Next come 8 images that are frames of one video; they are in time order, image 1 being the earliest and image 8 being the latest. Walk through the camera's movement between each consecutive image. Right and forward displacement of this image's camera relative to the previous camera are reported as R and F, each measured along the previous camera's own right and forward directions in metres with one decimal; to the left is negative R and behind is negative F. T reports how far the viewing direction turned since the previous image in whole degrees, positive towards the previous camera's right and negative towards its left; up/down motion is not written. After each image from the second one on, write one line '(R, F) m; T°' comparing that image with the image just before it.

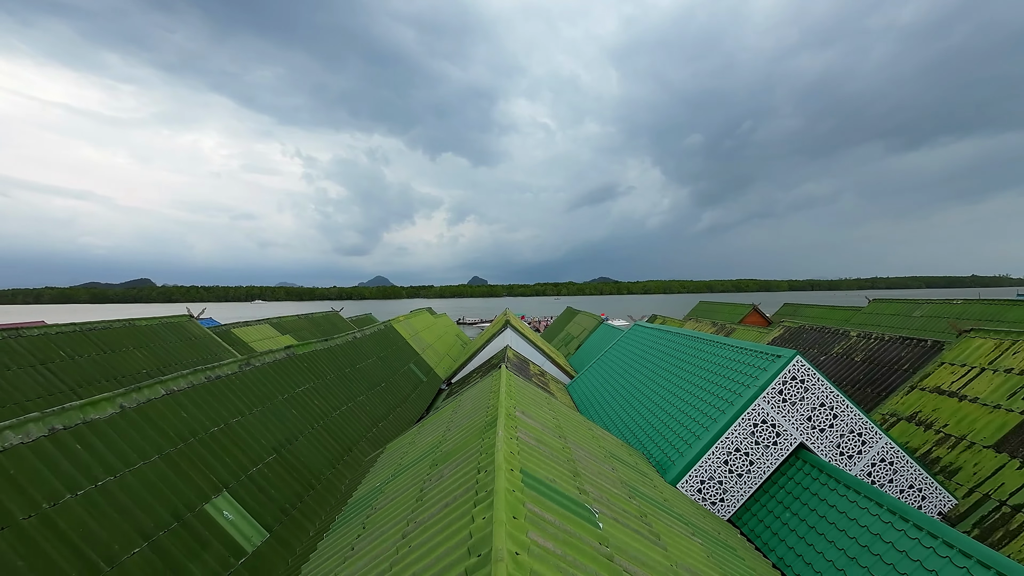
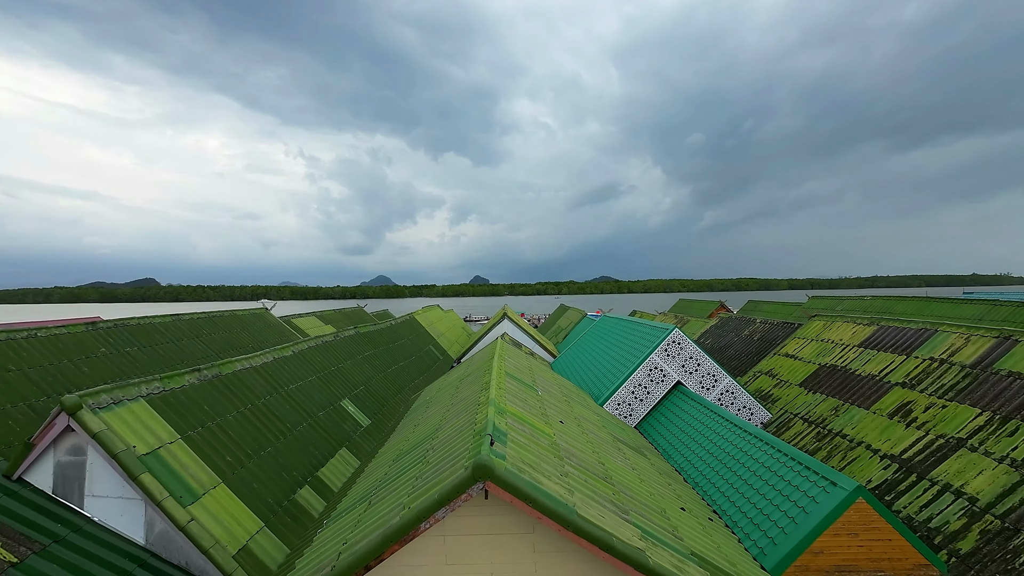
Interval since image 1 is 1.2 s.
(+0.3, -4.6) m; 0°
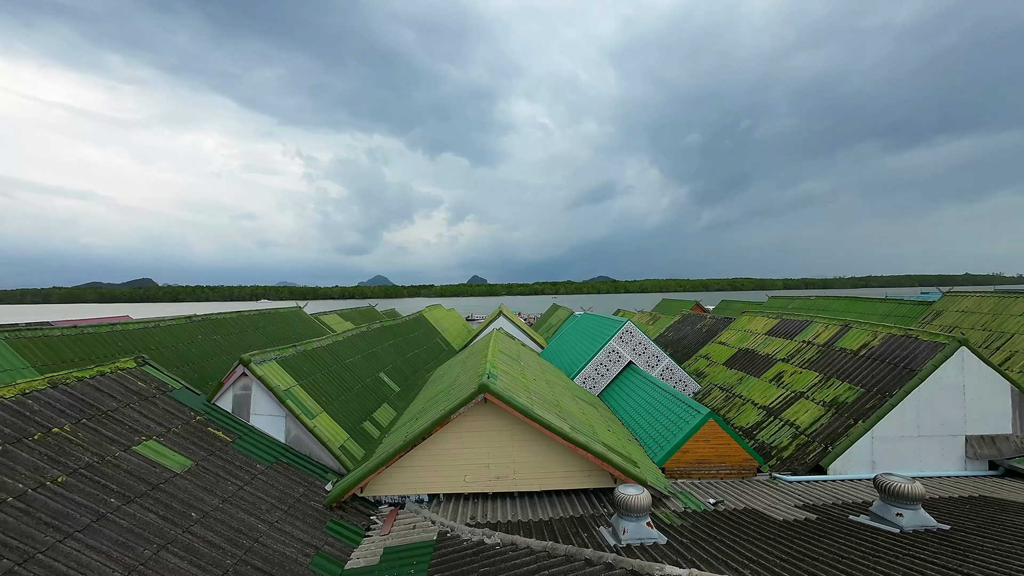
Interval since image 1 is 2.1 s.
(+0.2, -3.6) m; 0°
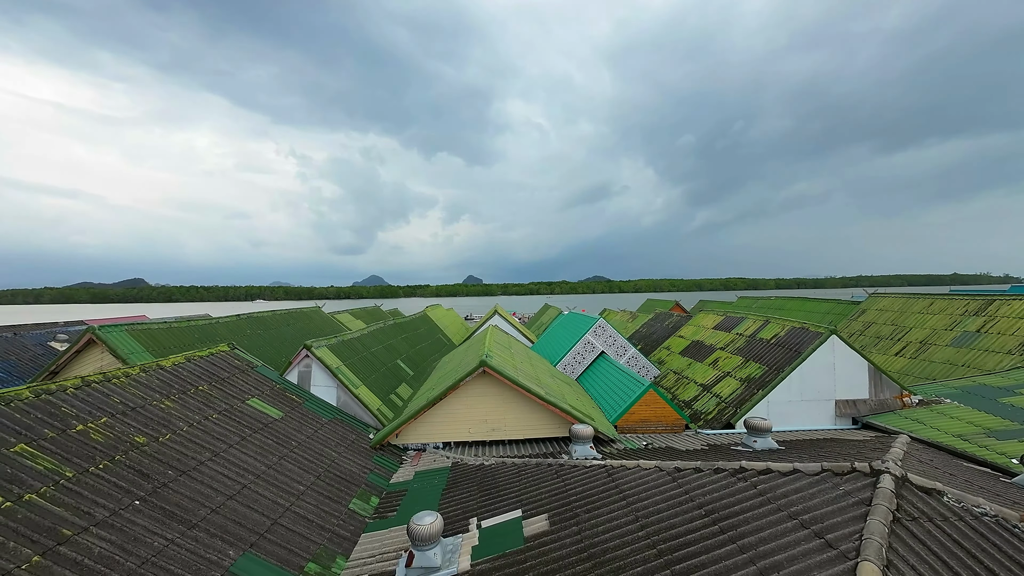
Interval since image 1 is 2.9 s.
(+0.1, -3.2) m; +1°
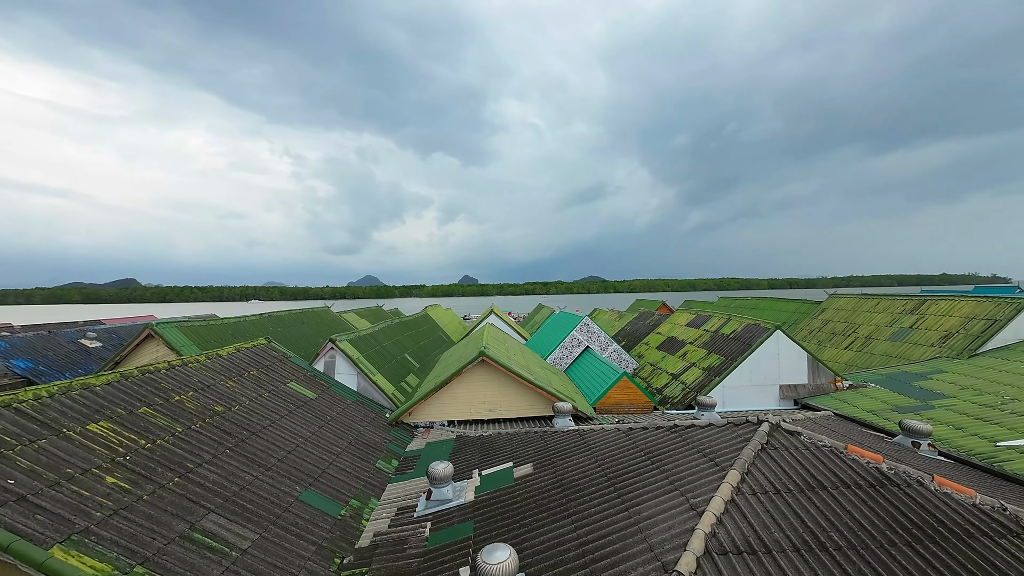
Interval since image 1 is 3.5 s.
(+0.1, -2.1) m; +1°
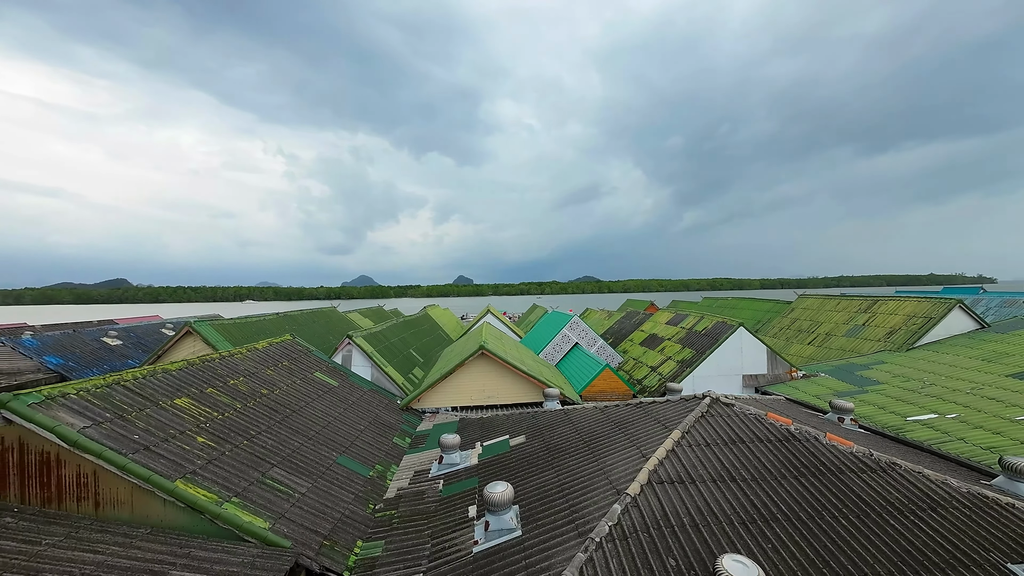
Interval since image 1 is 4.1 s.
(0.0, -1.9) m; +1°
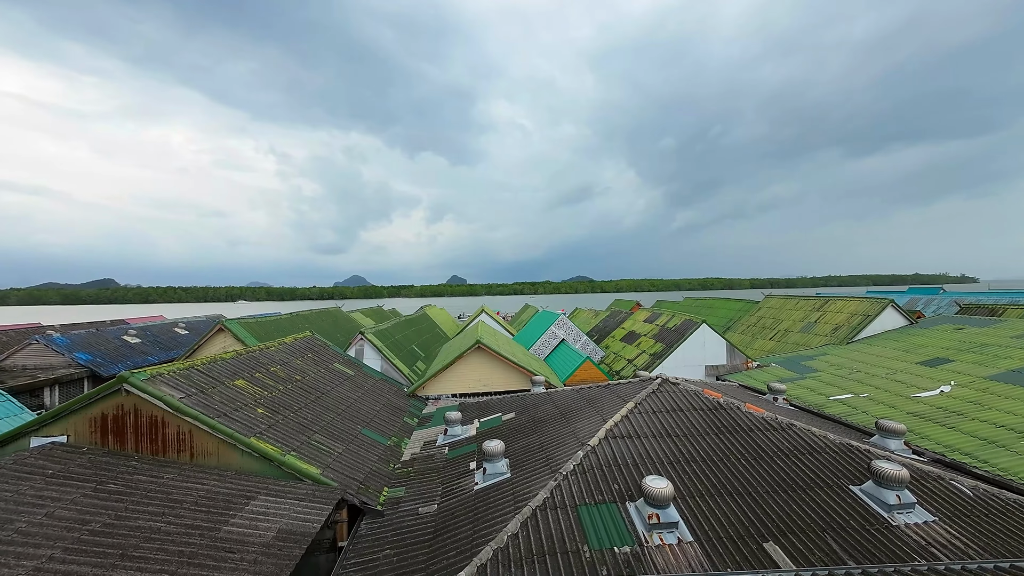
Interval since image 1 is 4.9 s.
(+0.1, -2.3) m; +1°
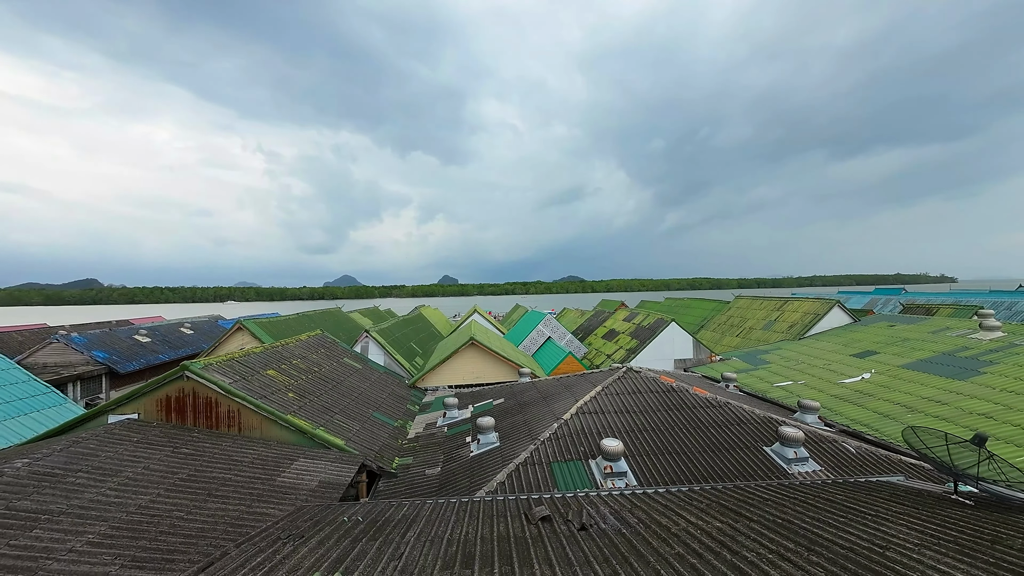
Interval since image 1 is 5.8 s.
(+0.1, -2.1) m; +1°
